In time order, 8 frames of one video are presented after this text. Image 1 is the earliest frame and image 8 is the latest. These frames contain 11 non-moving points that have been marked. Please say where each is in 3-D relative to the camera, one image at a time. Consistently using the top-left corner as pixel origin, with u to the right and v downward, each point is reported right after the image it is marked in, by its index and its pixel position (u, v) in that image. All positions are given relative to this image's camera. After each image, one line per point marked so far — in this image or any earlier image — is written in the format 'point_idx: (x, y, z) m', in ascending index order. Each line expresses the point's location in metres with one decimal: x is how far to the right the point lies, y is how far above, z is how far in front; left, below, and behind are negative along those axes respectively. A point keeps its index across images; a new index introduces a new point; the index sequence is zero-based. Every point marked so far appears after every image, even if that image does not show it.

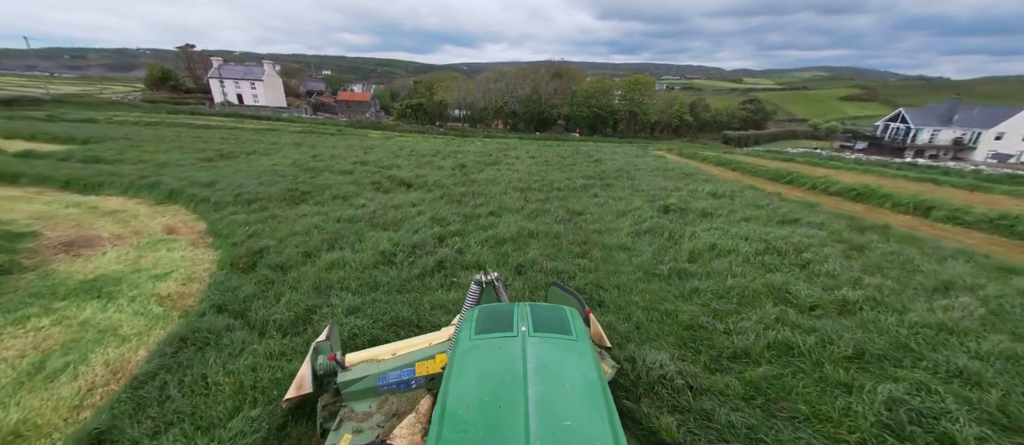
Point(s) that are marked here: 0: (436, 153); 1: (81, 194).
0: (-3.9, +3.5, +17.7) m
1: (-10.8, +0.6, +8.5) m
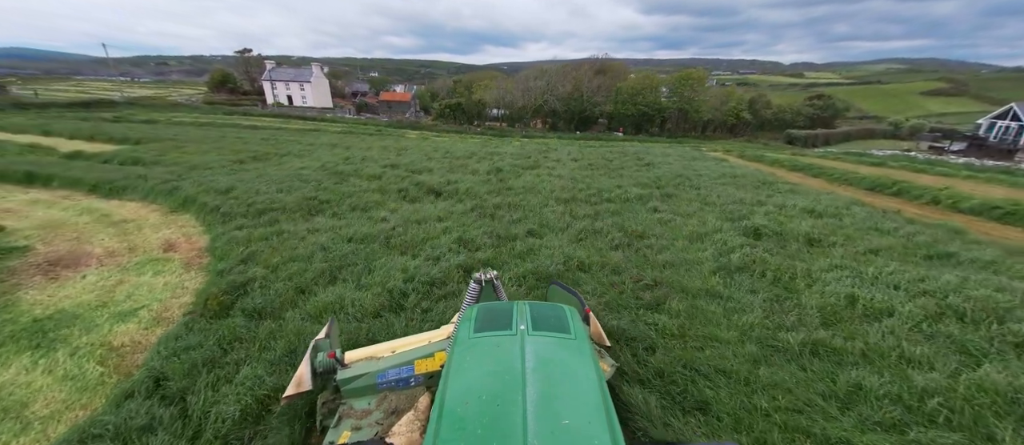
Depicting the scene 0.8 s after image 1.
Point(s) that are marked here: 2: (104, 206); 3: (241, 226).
0: (-2.0, +3.2, +16.6) m
1: (-9.9, +0.5, +8.1) m
2: (-9.1, +0.3, +7.7) m
3: (-5.2, -0.1, +6.5) m
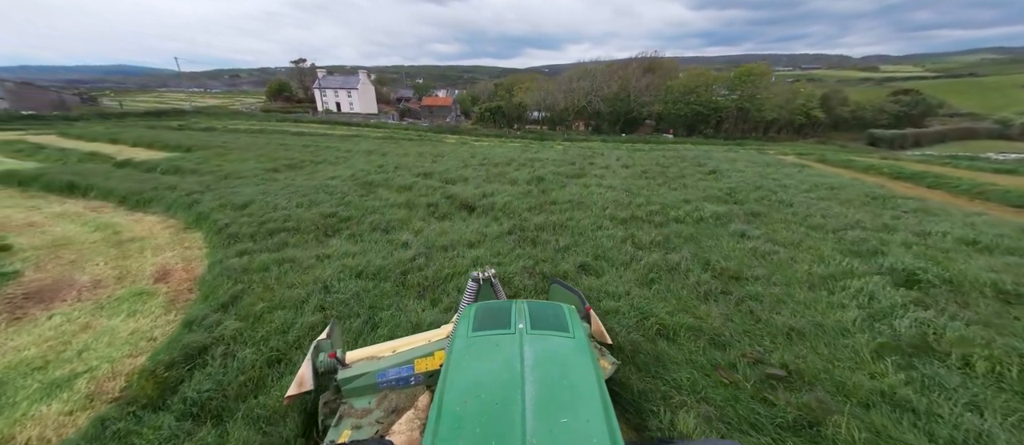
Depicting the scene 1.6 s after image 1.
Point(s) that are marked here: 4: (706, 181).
0: (0.0, +2.7, +15.3) m
1: (-8.9, +0.1, +7.7) m
2: (-8.2, 0.0, +7.2) m
3: (-4.4, -0.5, +5.6) m
4: (+7.0, +1.5, +12.4) m
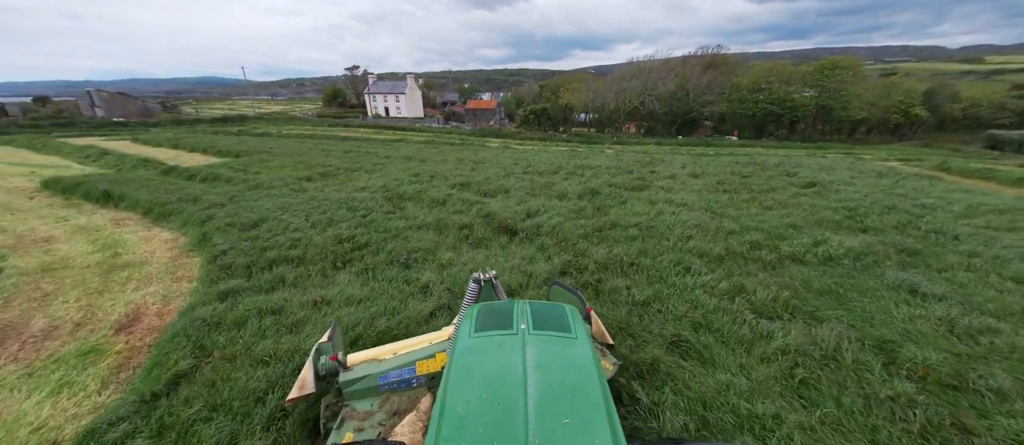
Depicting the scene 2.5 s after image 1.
0: (+1.9, +2.0, +13.6) m
1: (-7.9, -0.2, +7.1) m
2: (-7.3, -0.4, +6.5) m
3: (-3.7, -0.9, +4.5) m
4: (+8.5, +0.7, +9.9) m
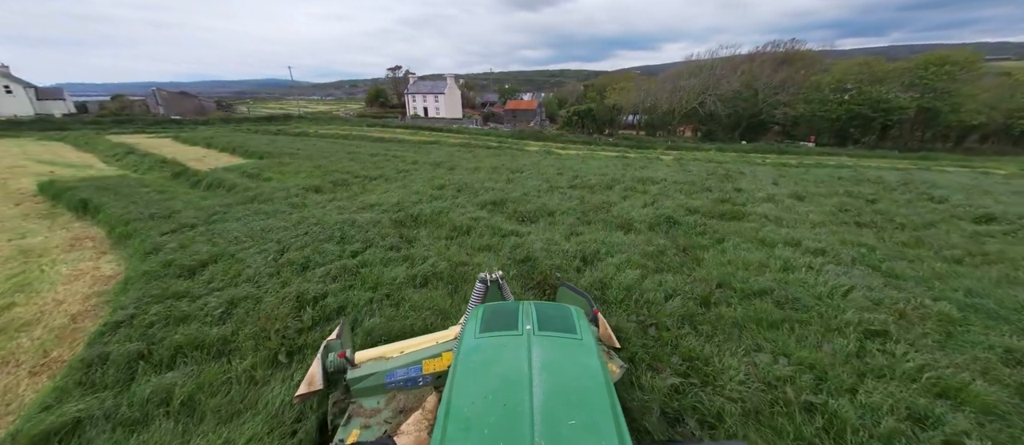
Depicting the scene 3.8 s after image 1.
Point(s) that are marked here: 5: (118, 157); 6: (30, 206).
0: (+3.3, +1.2, +11.0) m
1: (-7.1, -0.6, +5.6) m
2: (-6.6, -0.8, +4.9) m
3: (-3.3, -1.5, +2.5) m
4: (+9.5, -0.4, +6.6) m
5: (-16.6, +2.7, +14.4) m
6: (-11.6, +0.4, +8.2) m
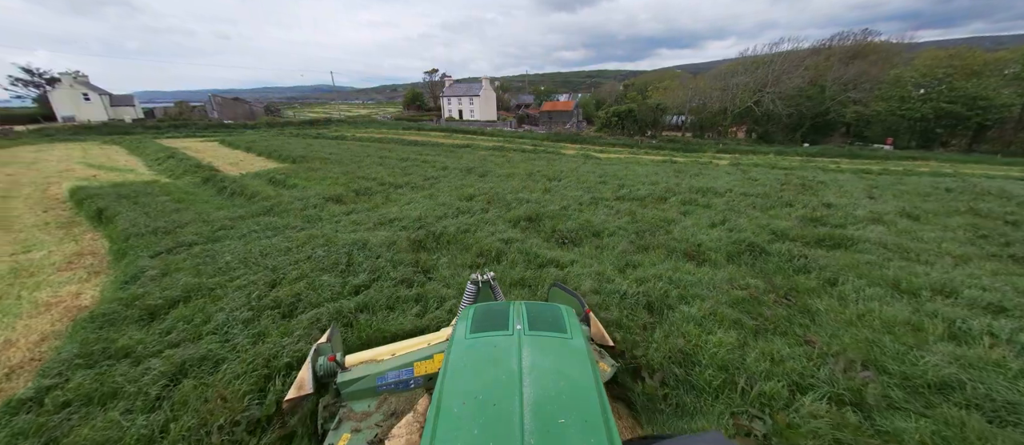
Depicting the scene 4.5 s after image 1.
0: (+4.3, +0.7, +9.4) m
1: (-6.6, -0.9, +5.0) m
2: (-6.1, -1.1, +4.3) m
3: (-3.1, -1.8, +1.6) m
4: (+10.0, -1.0, +4.5) m
5: (-15.1, +2.6, +14.6) m
6: (-10.8, +0.2, +8.0) m
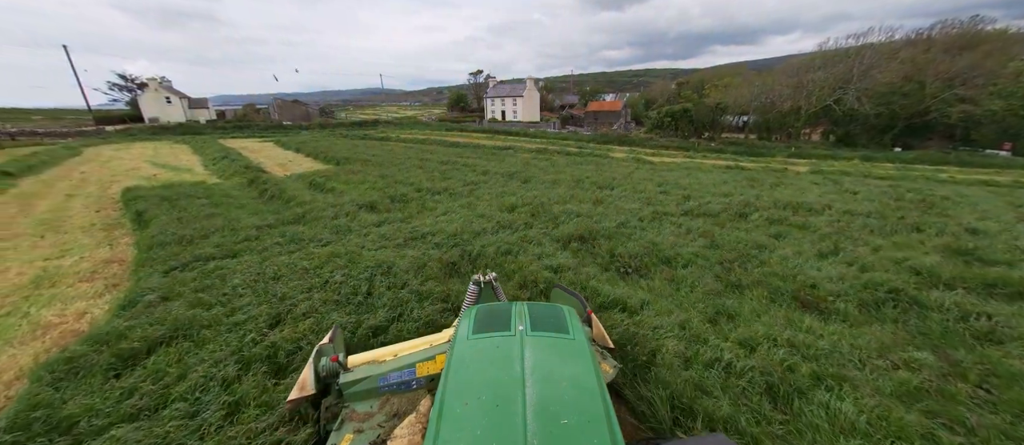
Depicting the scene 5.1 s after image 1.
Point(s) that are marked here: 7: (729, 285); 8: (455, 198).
0: (+5.5, +0.1, +7.8) m
1: (-5.9, -1.0, +4.6) m
2: (-5.6, -1.2, +3.9) m
3: (-2.9, -2.1, +0.9) m
4: (+10.5, -1.6, +2.2) m
5: (-13.2, +2.7, +15.2) m
6: (-9.7, +0.2, +8.1) m
7: (+3.0, -0.9, +4.7) m
8: (-1.5, +0.6, +9.0) m
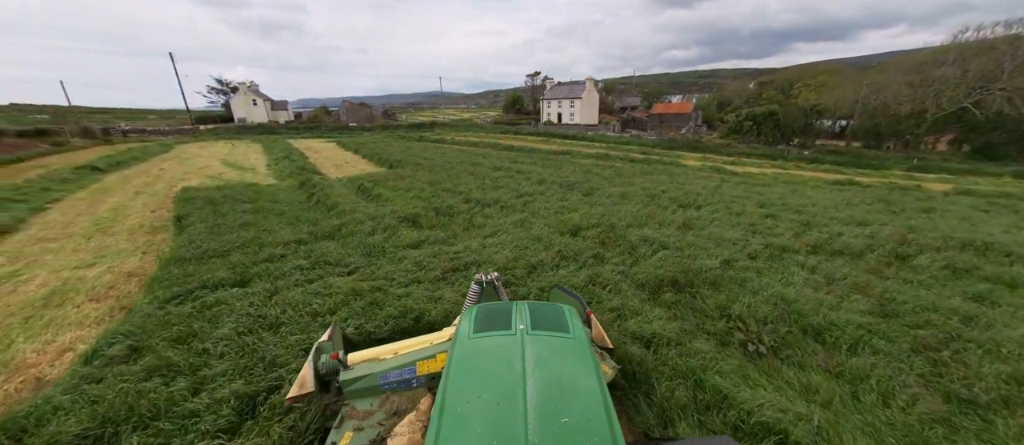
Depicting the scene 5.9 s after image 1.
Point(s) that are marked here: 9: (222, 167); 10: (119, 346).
0: (+6.6, -0.6, +5.5) m
1: (-5.2, -1.2, +4.0) m
2: (-4.9, -1.4, +3.2) m
3: (-2.7, -2.3, -0.2) m
4: (+10.7, -2.6, -0.7) m
5: (-10.7, +2.8, +15.5) m
6: (-8.4, +0.2, +8.0) m
7: (+3.7, -1.5, +2.8) m
8: (-0.1, +0.2, +7.8) m
9: (-12.1, +2.3, +14.2) m
10: (-3.5, -1.1, +3.2) m
